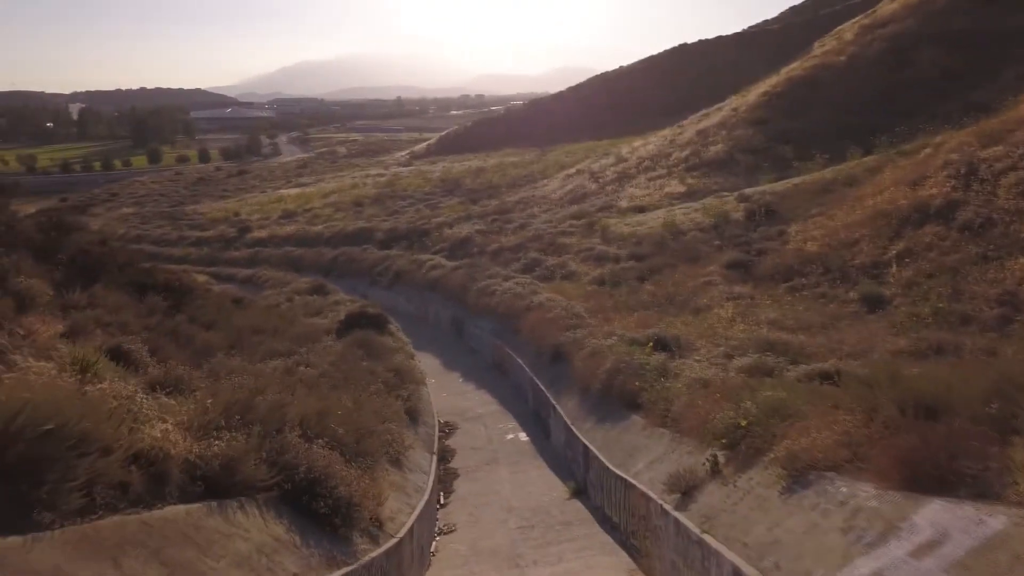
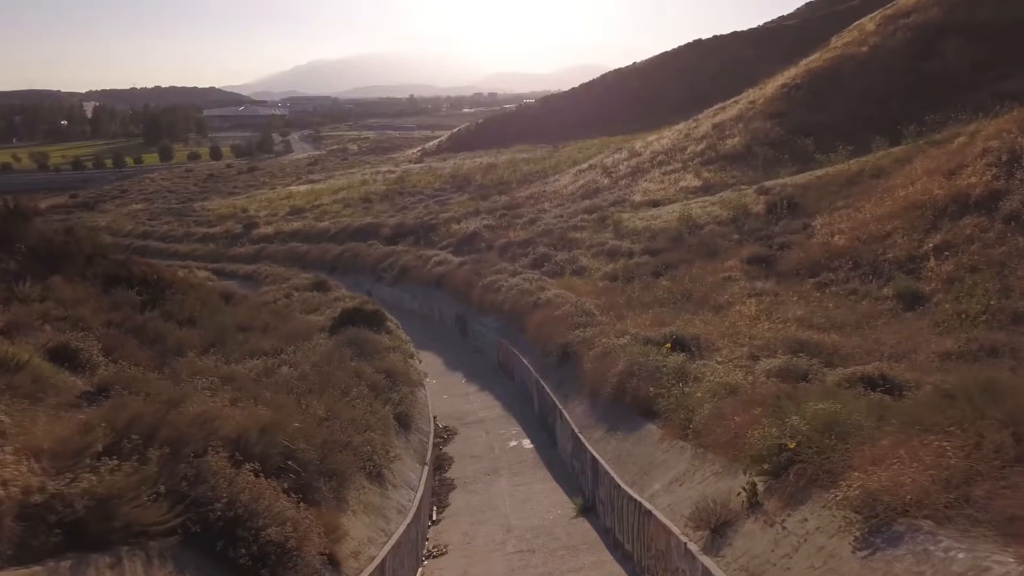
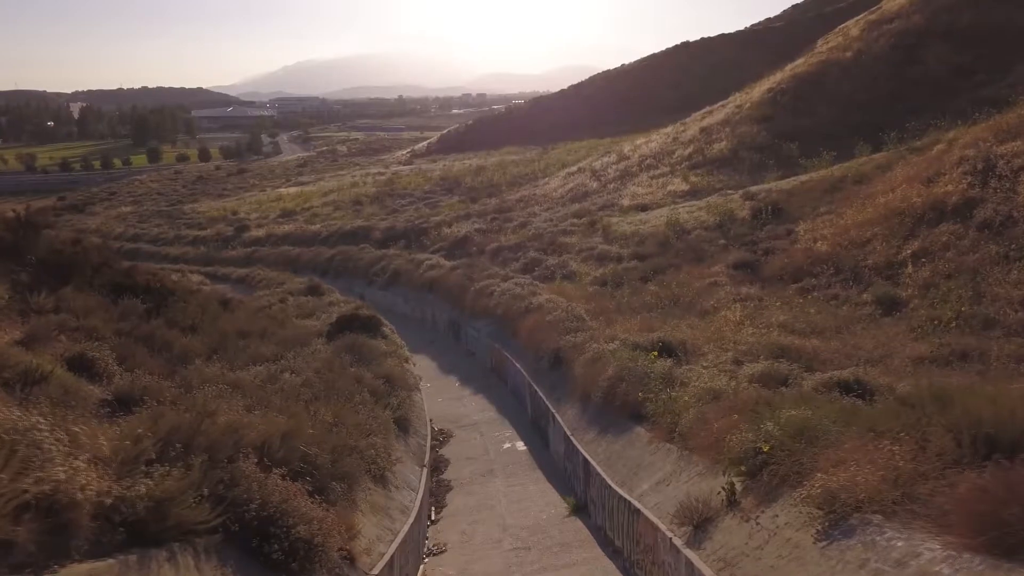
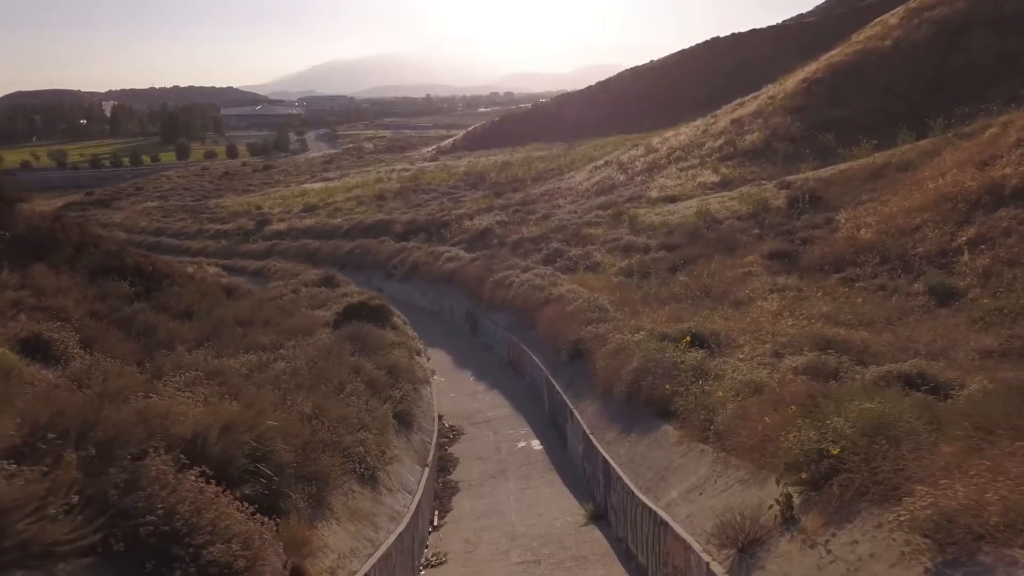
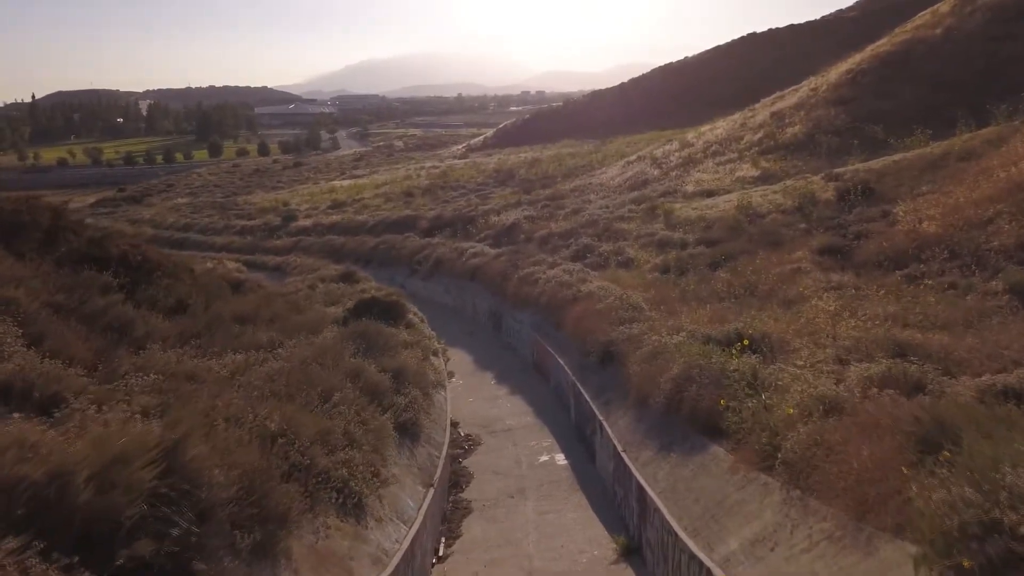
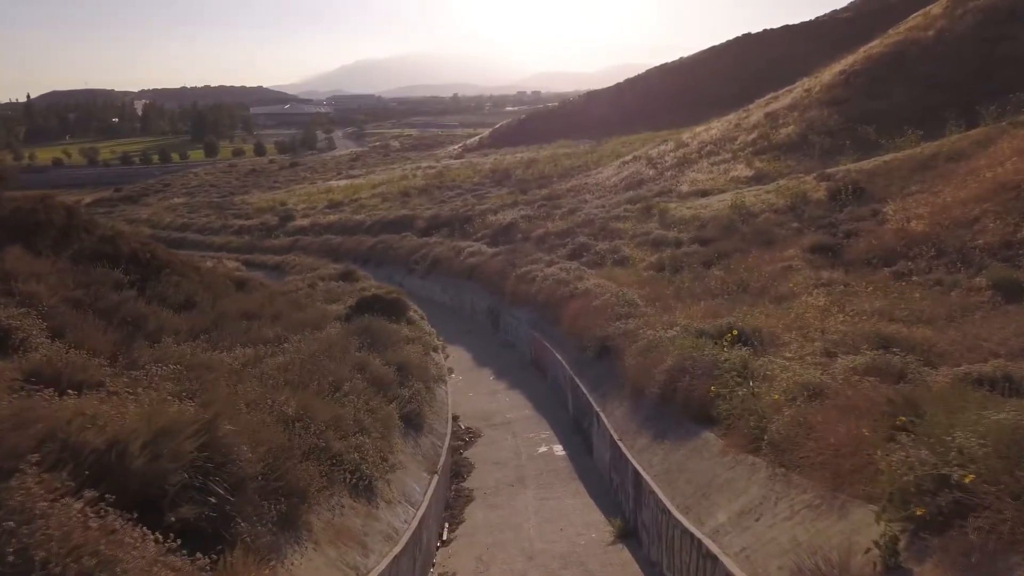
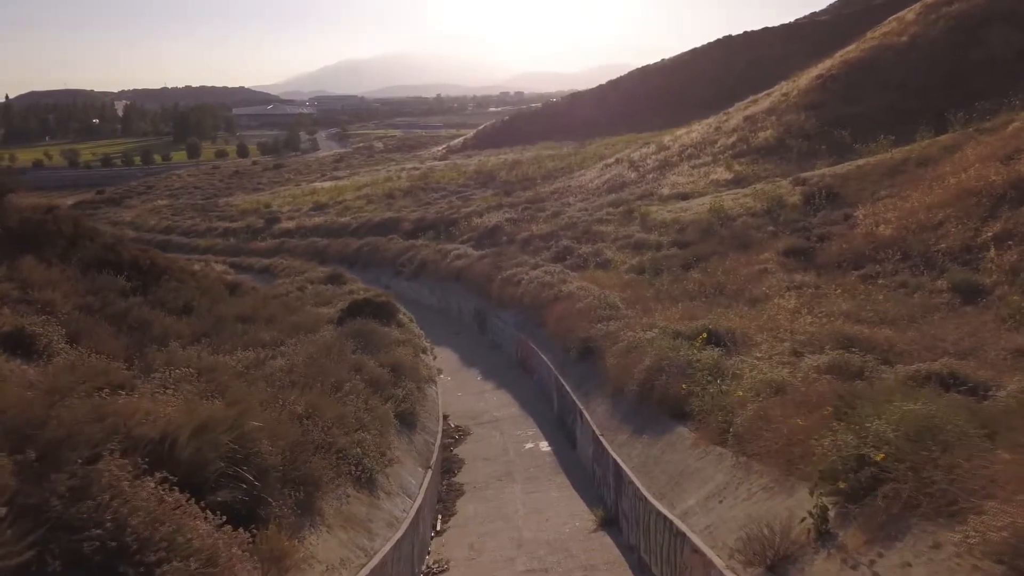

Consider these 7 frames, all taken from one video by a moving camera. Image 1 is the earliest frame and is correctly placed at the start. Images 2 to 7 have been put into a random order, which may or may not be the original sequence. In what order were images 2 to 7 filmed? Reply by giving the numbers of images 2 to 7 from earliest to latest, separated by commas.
3, 2, 4, 7, 6, 5
